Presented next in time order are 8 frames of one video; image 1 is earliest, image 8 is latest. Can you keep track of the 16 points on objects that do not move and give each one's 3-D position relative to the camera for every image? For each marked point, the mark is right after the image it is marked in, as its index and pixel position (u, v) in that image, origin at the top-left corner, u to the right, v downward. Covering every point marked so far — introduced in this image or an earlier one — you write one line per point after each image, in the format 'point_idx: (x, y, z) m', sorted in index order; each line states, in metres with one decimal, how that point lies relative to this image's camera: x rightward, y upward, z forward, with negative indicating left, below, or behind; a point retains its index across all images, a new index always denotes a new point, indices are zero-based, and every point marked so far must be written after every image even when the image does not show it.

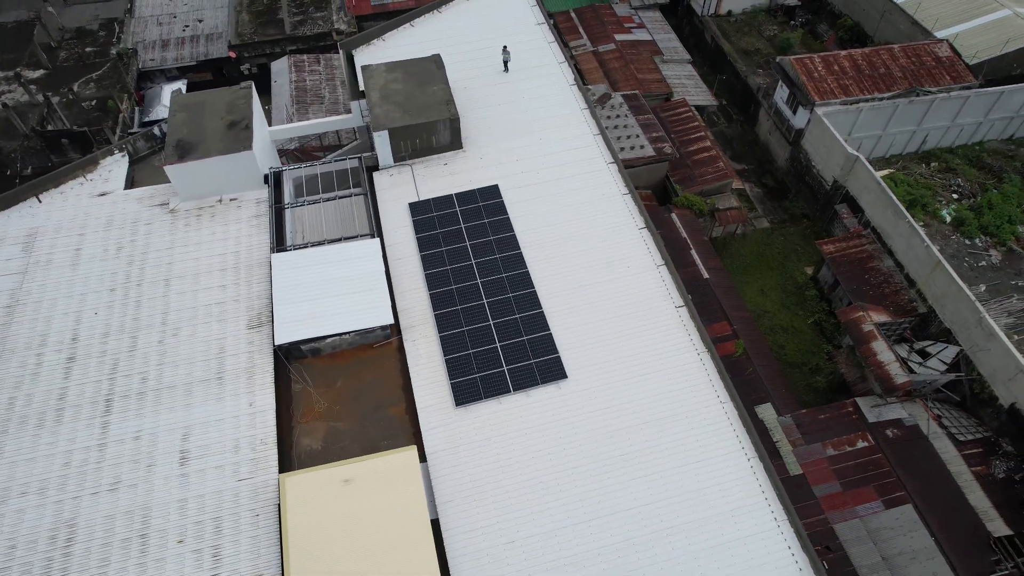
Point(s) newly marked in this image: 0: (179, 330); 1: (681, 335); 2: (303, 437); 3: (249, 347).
0: (-10.1, -1.3, +18.7) m
1: (+5.2, -1.4, +18.8) m
2: (-5.8, -4.1, +17.2) m
3: (-7.9, -1.8, +18.5) m
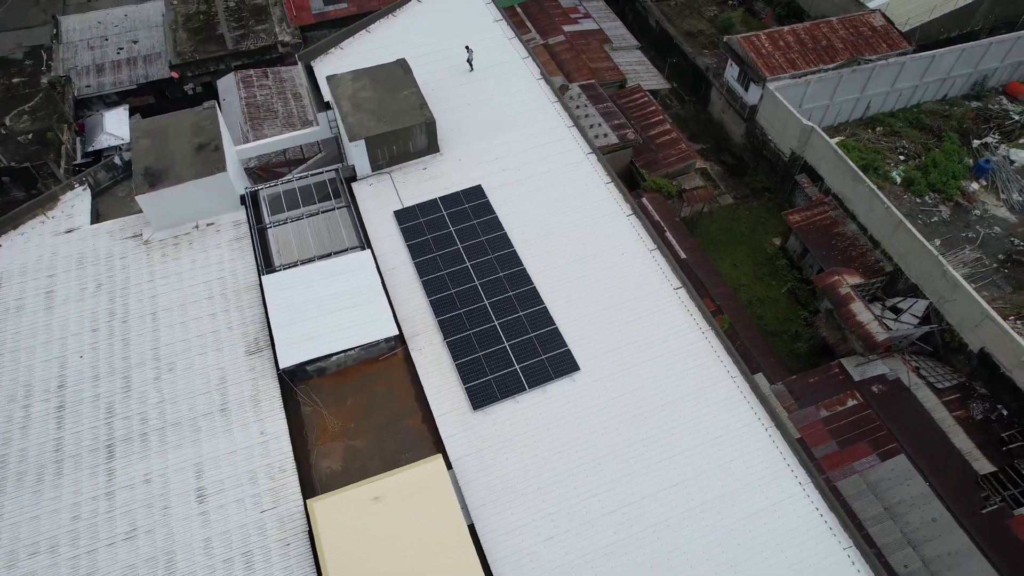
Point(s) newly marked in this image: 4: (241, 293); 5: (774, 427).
0: (-9.9, -2.3, +18.0) m
1: (+5.4, -0.9, +19.2) m
2: (-5.2, -4.6, +16.8) m
3: (-7.6, -2.5, +17.9) m
4: (-8.6, -0.2, +19.7) m
5: (+7.2, -3.8, +16.8) m
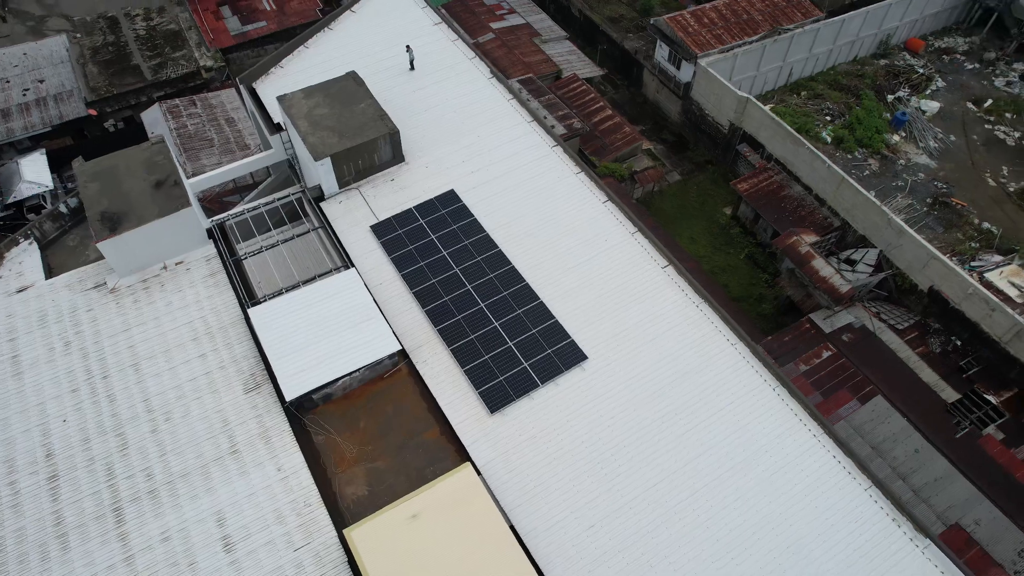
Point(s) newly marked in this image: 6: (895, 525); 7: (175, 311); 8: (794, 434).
0: (-9.5, -3.5, +17.1) m
1: (+5.2, -0.1, +19.7) m
2: (-4.4, -5.2, +16.3) m
3: (-7.2, -3.4, +17.2) m
4: (-8.7, -1.3, +18.9) m
5: (+7.7, -2.8, +17.6) m
6: (+9.6, -5.9, +15.3) m
7: (-10.5, -0.7, +19.2) m
8: (+7.7, -4.0, +16.7) m
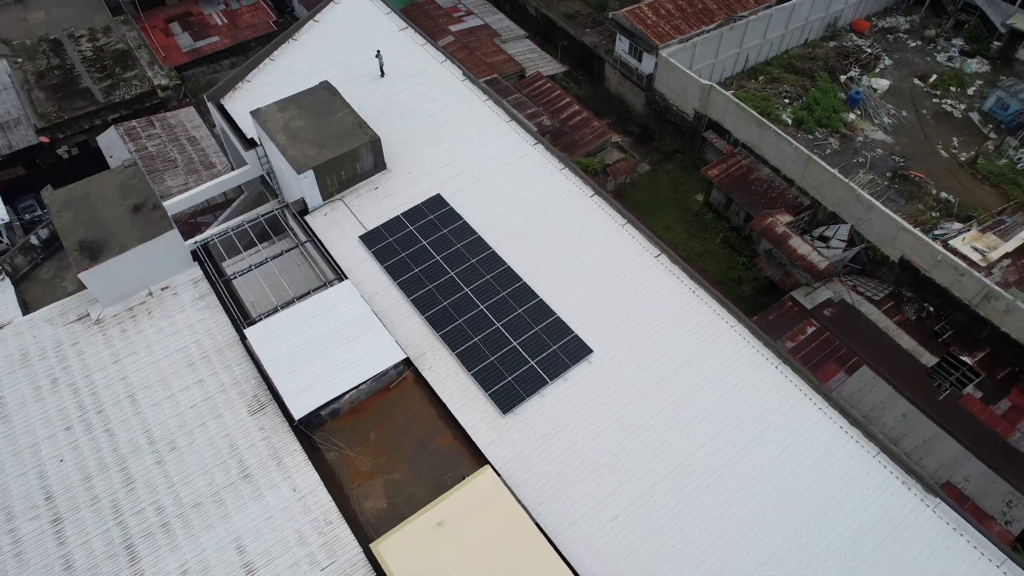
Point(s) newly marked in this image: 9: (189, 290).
0: (-9.1, -4.2, +16.6) m
1: (+5.2, +0.3, +20.0) m
2: (-3.9, -5.5, +16.1) m
3: (-6.8, -4.0, +16.8) m
4: (-8.6, -1.9, +18.4) m
5: (+7.9, -2.2, +18.0) m
6: (+10.2, -5.1, +15.9) m
7: (-10.5, -1.5, +18.6) m
8: (+8.0, -3.4, +17.2) m
9: (-10.4, -0.1, +19.8) m
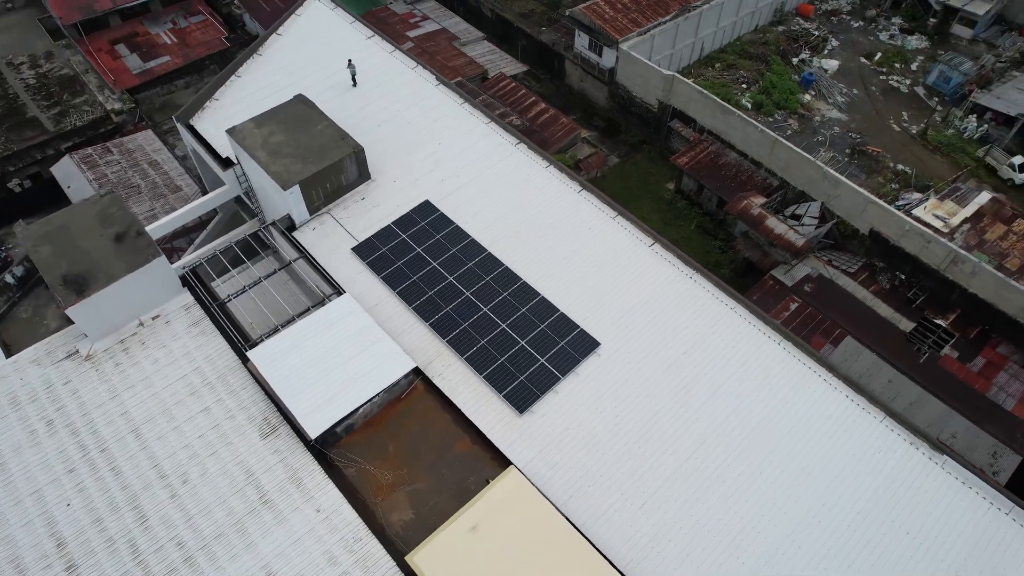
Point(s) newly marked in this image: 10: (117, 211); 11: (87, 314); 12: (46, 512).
0: (-8.5, -4.9, +16.1) m
1: (+5.1, +0.7, +20.4) m
2: (-3.2, -5.8, +15.9) m
3: (-6.3, -4.5, +16.5) m
4: (-8.3, -2.6, +17.9) m
5: (+8.2, -1.6, +18.5) m
6: (+10.8, -4.3, +16.5) m
7: (-10.2, -2.3, +18.1) m
8: (+8.4, -2.7, +17.7) m
9: (-10.3, -0.9, +19.2) m
10: (-12.6, +2.5, +19.6) m
11: (-12.3, -0.7, +17.9) m
12: (-11.8, -5.7, +15.6) m
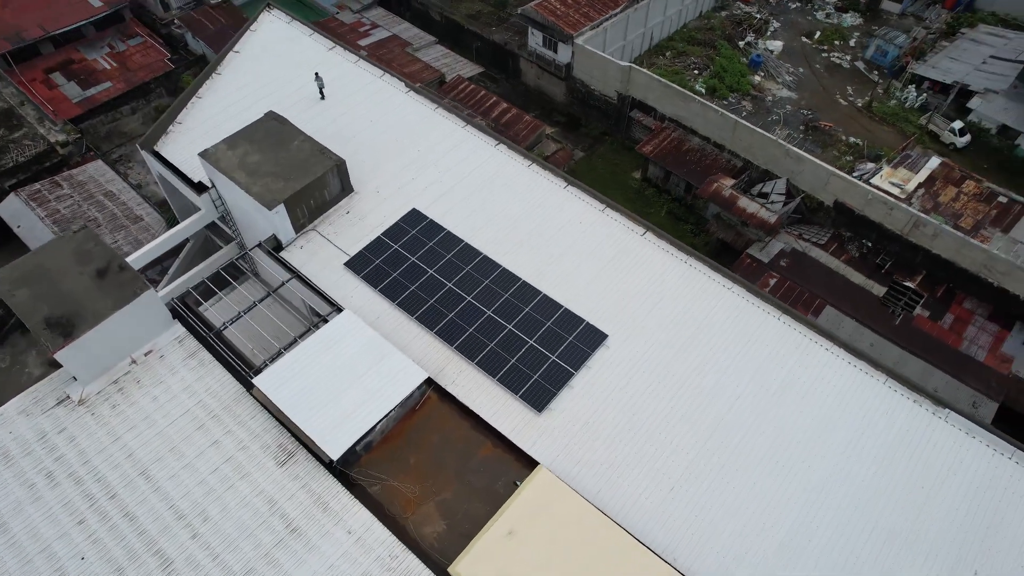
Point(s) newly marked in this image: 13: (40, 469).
0: (-7.7, -5.7, +15.5) m
1: (+5.0, +1.1, +20.7) m
2: (-2.3, -6.1, +15.7) m
3: (-5.6, -5.1, +16.1) m
4: (-7.8, -3.4, +17.4) m
5: (+8.4, -0.8, +19.1) m
6: (+11.4, -3.3, +17.3) m
7: (-9.8, -3.3, +17.4) m
8: (+8.8, -1.9, +18.3) m
9: (-10.1, -1.9, +18.5) m
10: (-12.7, +1.3, +18.7) m
11: (-12.0, -1.9, +17.1) m
12: (-10.9, -6.7, +14.8) m
13: (-12.5, -4.8, +16.3) m
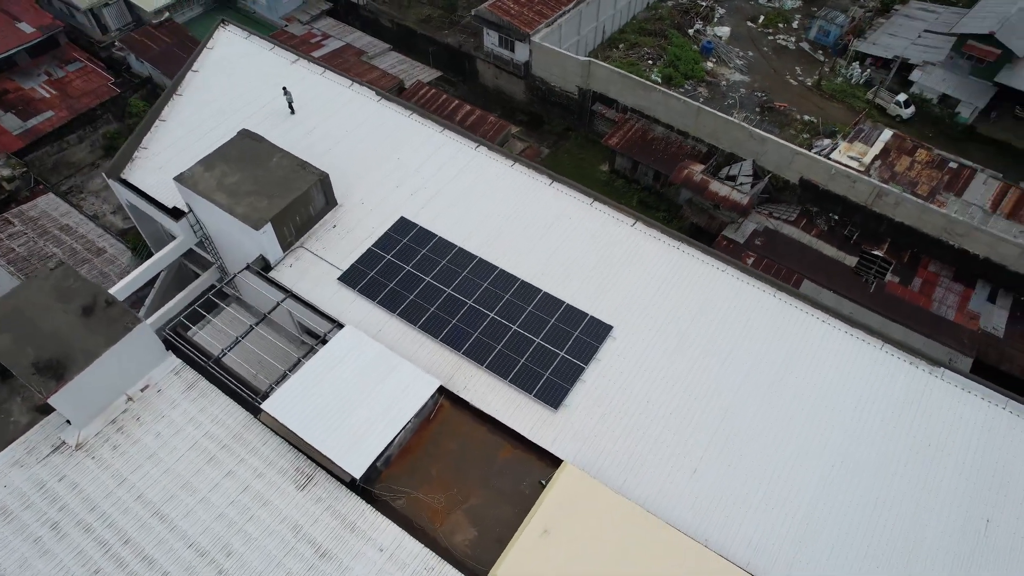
0: (-6.9, -6.3, +15.0) m
1: (+4.8, +1.5, +21.0) m
2: (-1.5, -6.3, +15.6) m
3: (-4.9, -5.5, +15.7) m
4: (-7.3, -4.1, +16.8) m
5: (+8.4, -0.1, +19.7) m
6: (+11.7, -2.3, +18.0) m
7: (-9.3, -4.1, +16.7) m
8: (+9.0, -1.2, +18.8) m
9: (-9.8, -2.8, +17.9) m
10: (-12.7, +0.2, +17.9) m
11: (-11.6, -2.9, +16.3) m
12: (-9.9, -7.6, +14.1) m
13: (-11.8, -5.8, +15.5) m
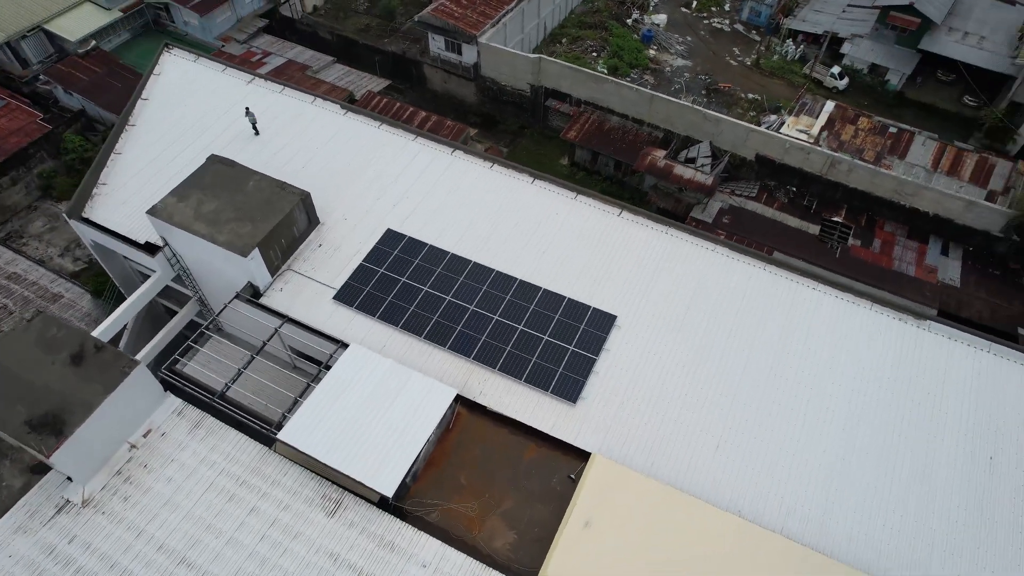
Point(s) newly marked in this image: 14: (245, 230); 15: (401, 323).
0: (-5.8, -7.0, +14.5) m
1: (+4.5, +2.0, +21.4) m
2: (-0.5, -6.4, +15.5) m
3: (-3.9, -6.0, +15.4) m
4: (-6.6, -4.8, +16.3) m
5: (+8.4, +0.8, +20.4) m
6: (+12.0, -1.1, +19.0) m
7: (-8.5, -5.1, +16.0) m
8: (+9.1, -0.2, +19.6) m
9: (-9.3, -3.8, +17.1) m
10: (-12.4, -1.2, +16.9) m
11: (-10.9, -4.1, +15.4) m
12: (-8.6, -8.6, +13.4) m
13: (-10.7, -7.0, +14.6) m
14: (-8.4, +1.8, +19.5) m
15: (-3.5, -1.1, +19.2) m
